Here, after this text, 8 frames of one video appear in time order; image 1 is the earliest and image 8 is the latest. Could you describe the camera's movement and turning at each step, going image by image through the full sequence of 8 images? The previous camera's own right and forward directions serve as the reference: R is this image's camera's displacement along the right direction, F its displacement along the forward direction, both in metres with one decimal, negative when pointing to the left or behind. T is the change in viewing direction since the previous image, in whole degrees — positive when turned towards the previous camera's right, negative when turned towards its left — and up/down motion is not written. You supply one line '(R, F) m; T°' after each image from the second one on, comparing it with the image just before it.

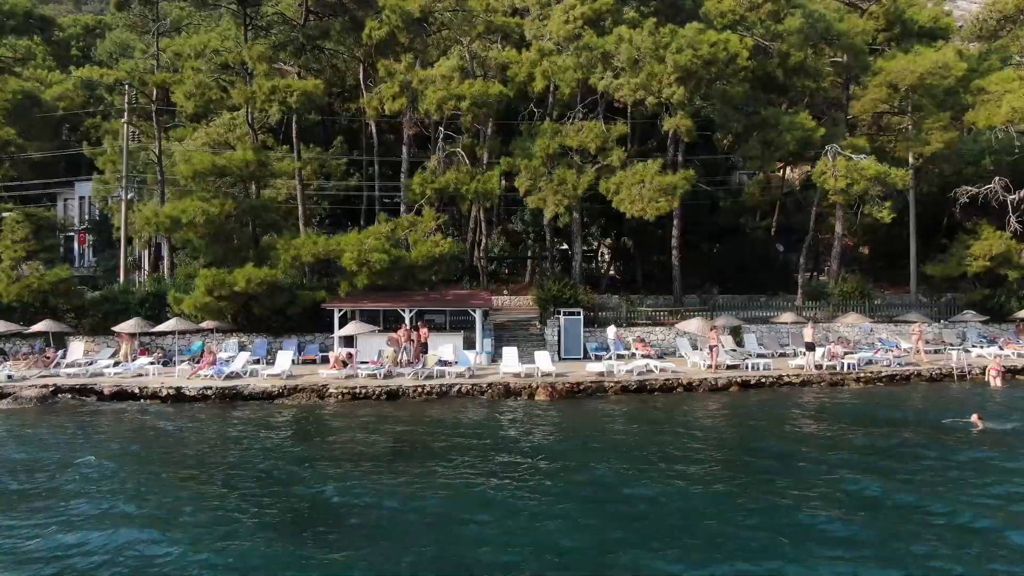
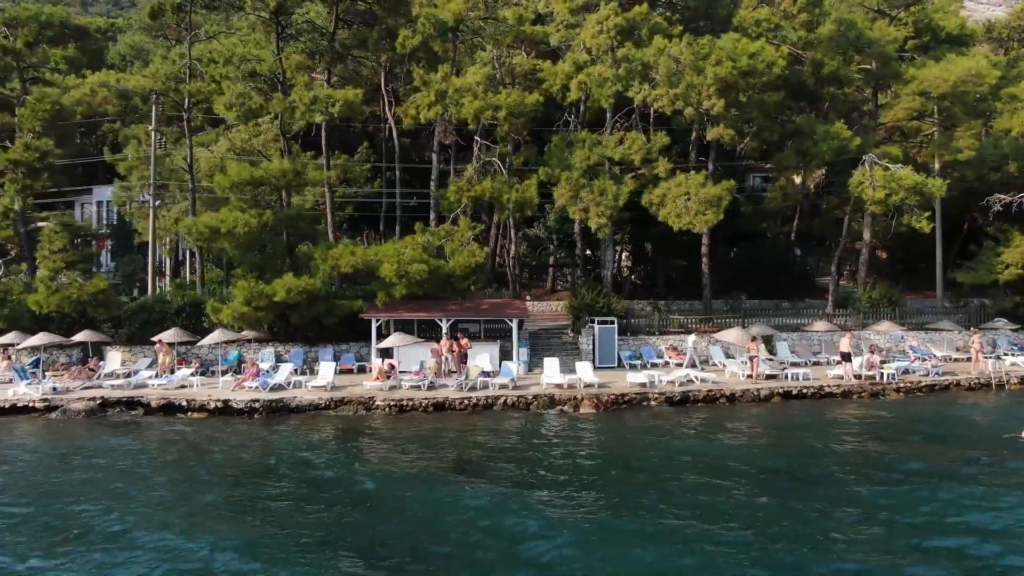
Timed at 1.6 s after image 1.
(-0.9, 0.0) m; 0°
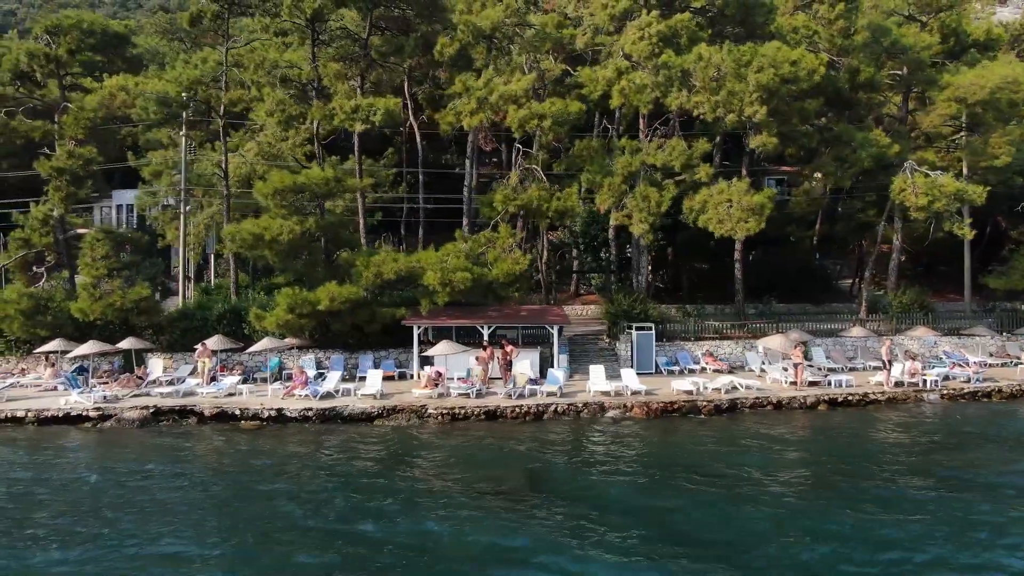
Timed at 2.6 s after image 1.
(-1.0, -0.1) m; 0°
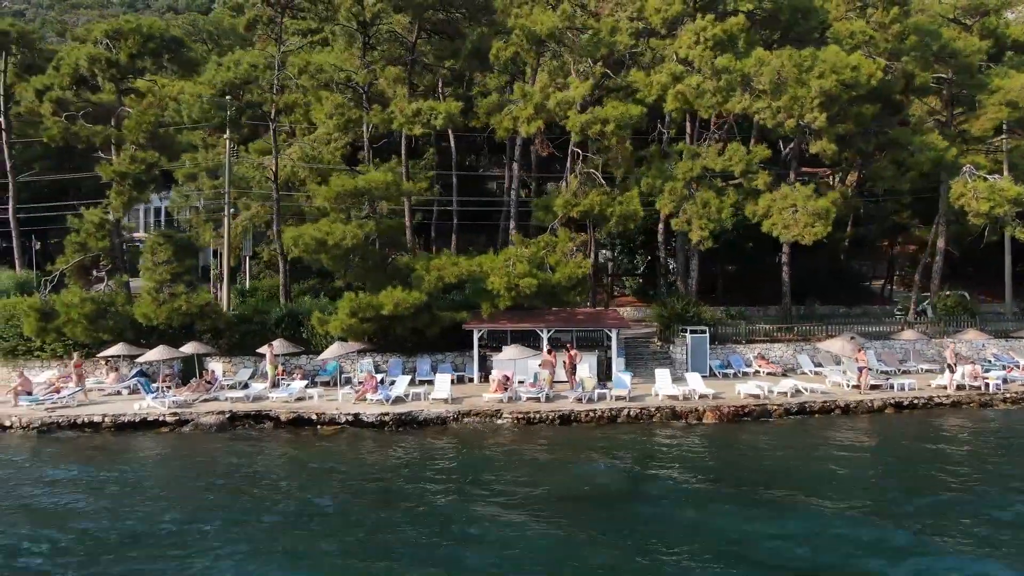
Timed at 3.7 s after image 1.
(-1.5, -0.1) m; 0°
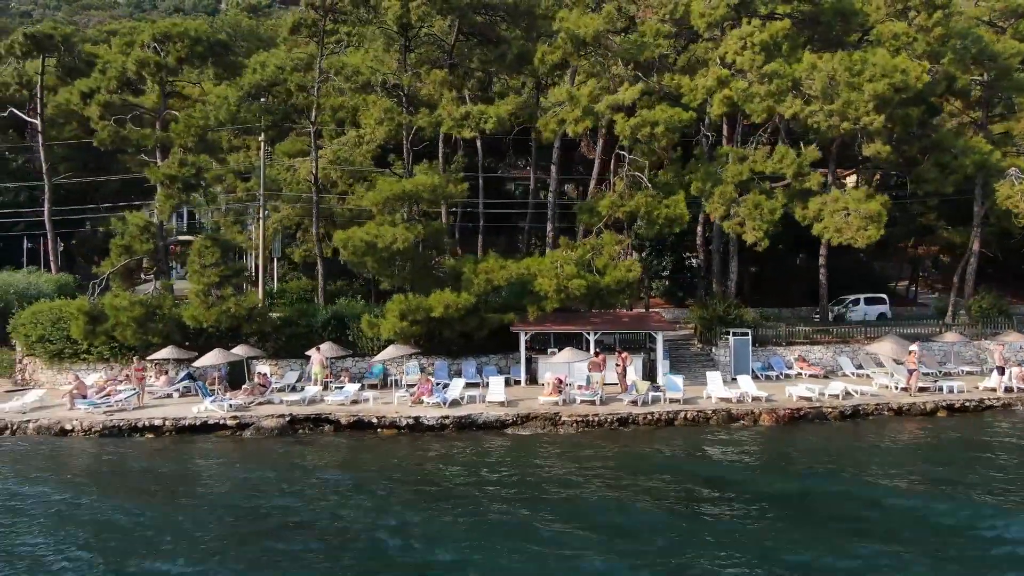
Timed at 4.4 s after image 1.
(-1.2, -0.1) m; 0°
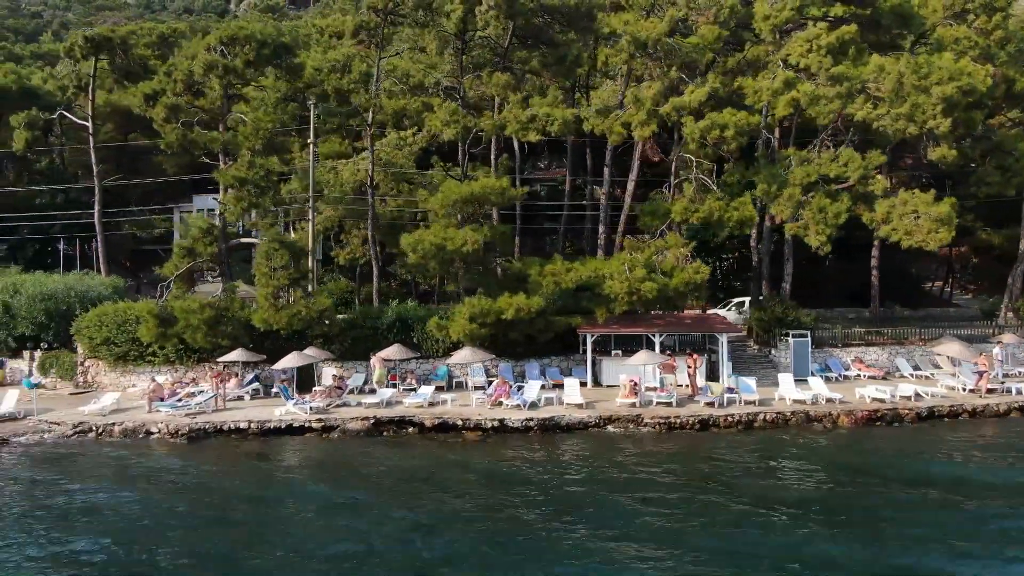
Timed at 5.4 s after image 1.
(-1.7, -0.1) m; 0°
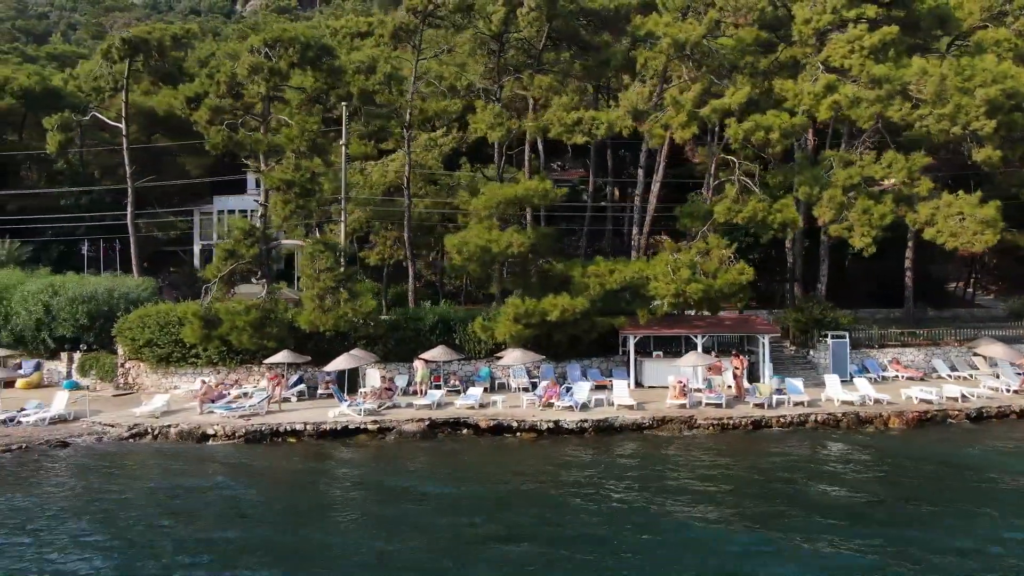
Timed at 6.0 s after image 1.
(-1.1, -0.1) m; 0°
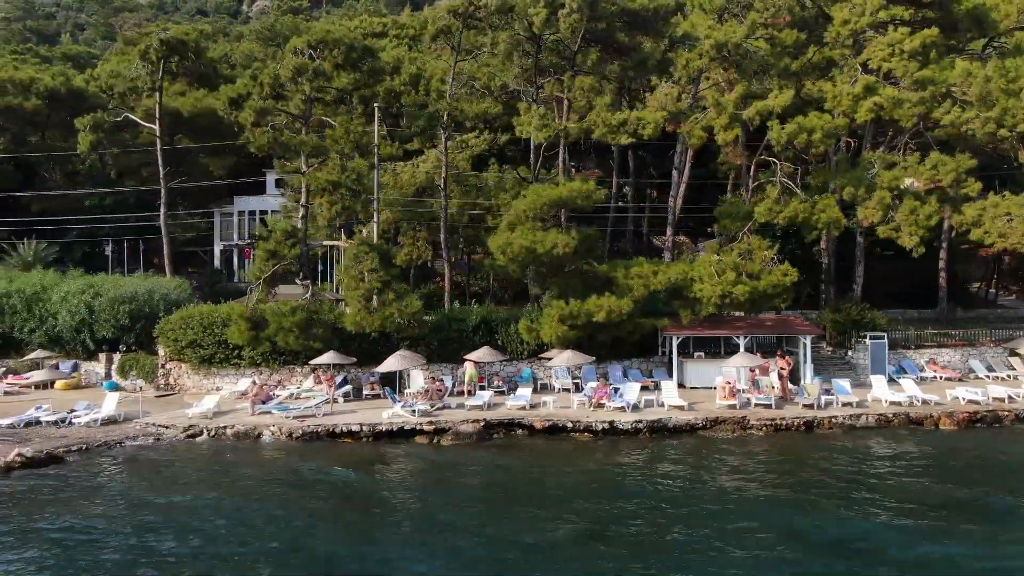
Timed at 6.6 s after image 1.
(-1.1, -0.1) m; 0°
